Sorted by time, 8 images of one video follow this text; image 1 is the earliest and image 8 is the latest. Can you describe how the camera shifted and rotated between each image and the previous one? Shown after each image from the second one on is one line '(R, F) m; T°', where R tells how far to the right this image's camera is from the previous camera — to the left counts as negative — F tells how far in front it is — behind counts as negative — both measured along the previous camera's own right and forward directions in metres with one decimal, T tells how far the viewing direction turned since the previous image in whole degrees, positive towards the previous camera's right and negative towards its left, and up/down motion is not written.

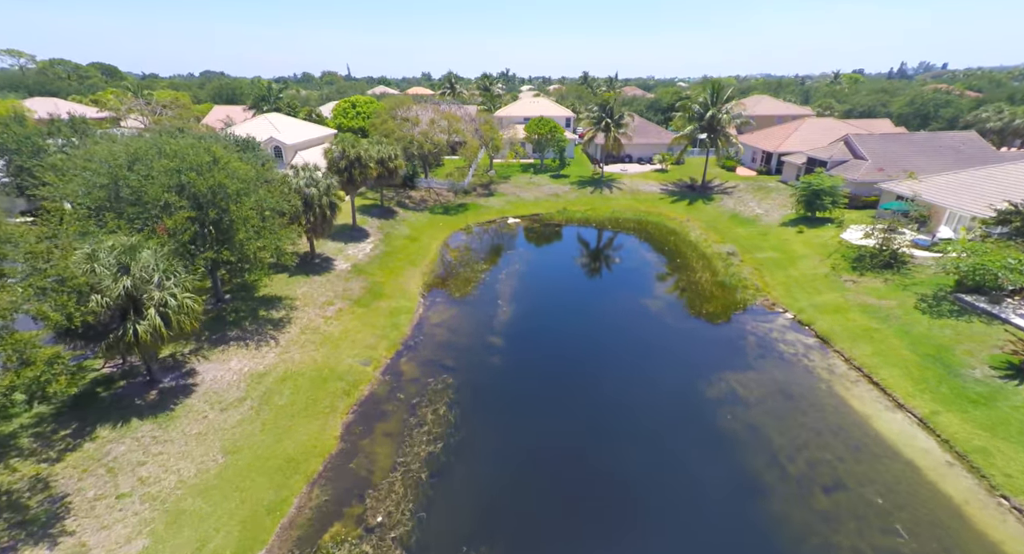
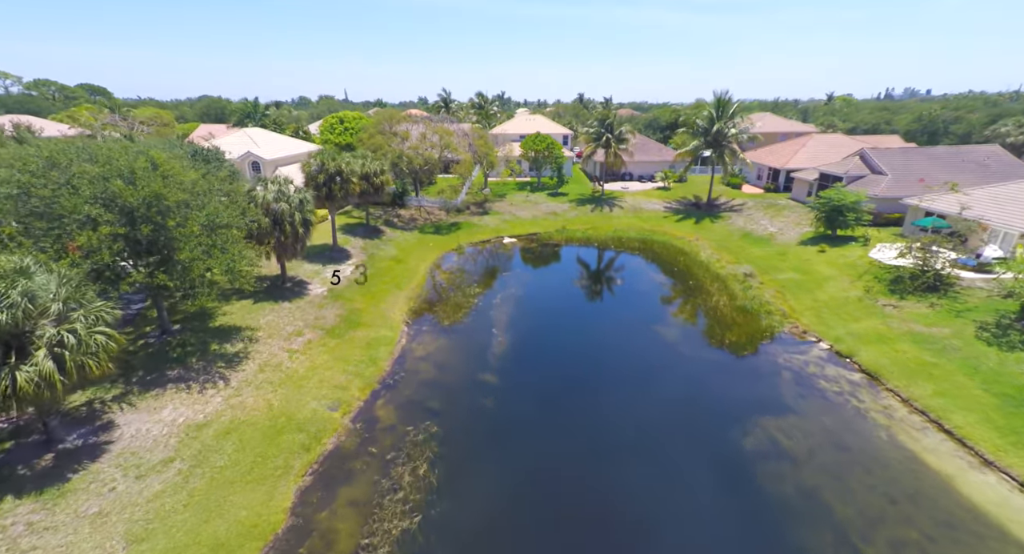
(0.0, +3.2) m; 0°
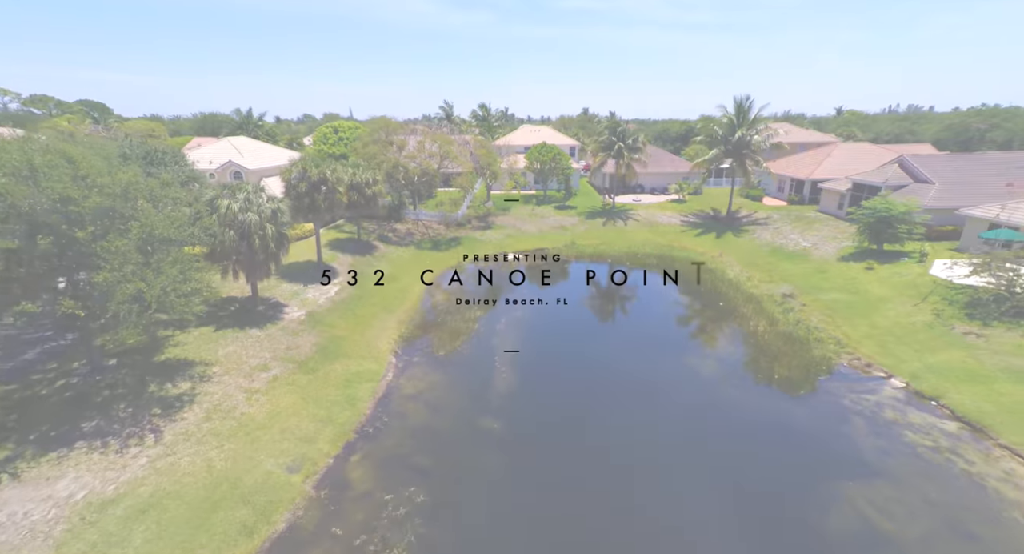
(-0.1, +3.7) m; -1°
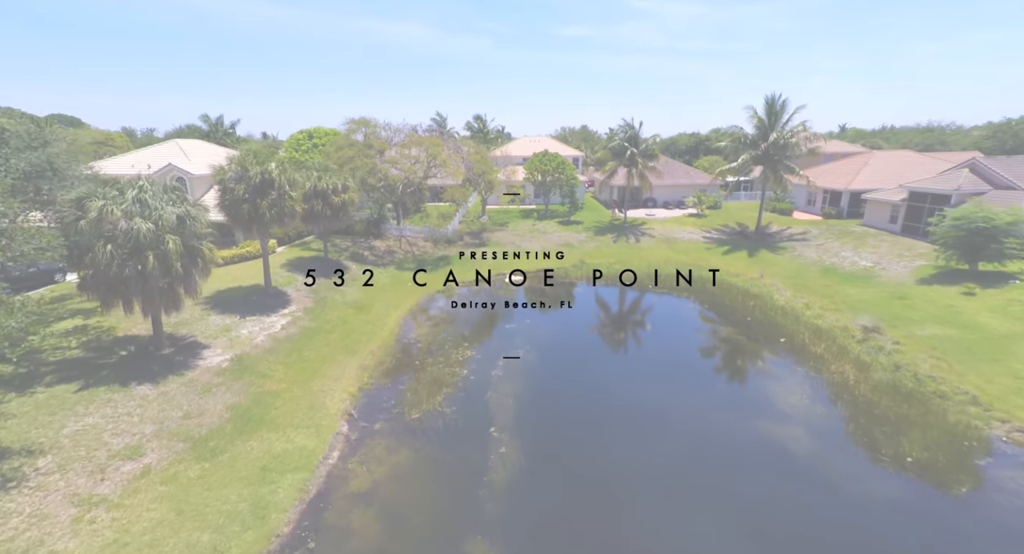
(-0.2, +6.5) m; 0°
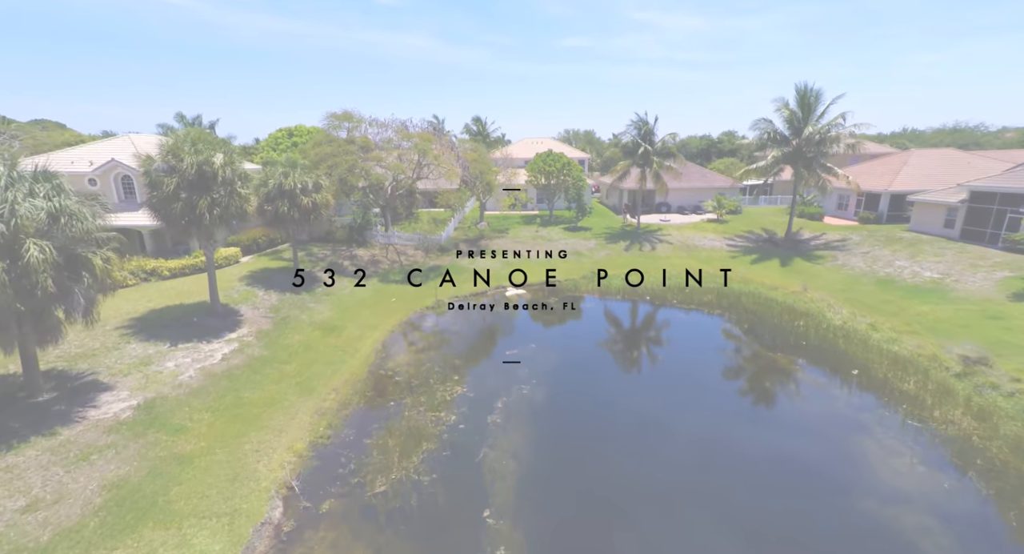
(0.0, +4.7) m; 0°
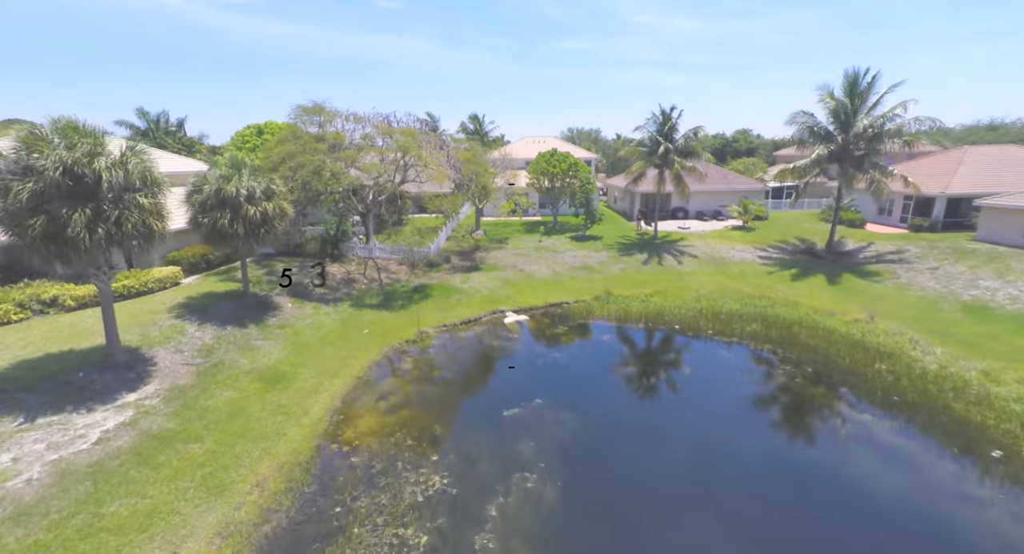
(0.0, +5.3) m; 0°
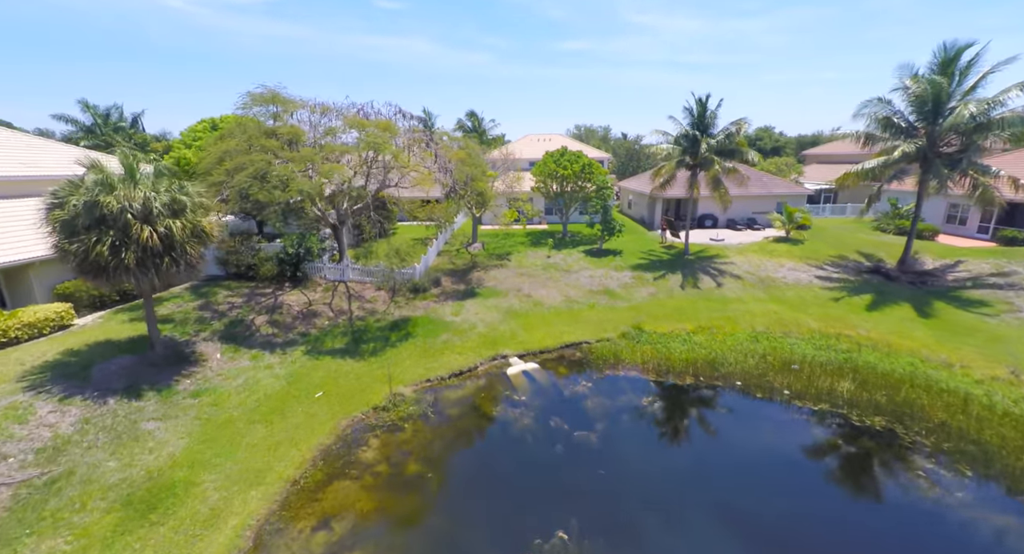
(-0.2, +6.3) m; 0°
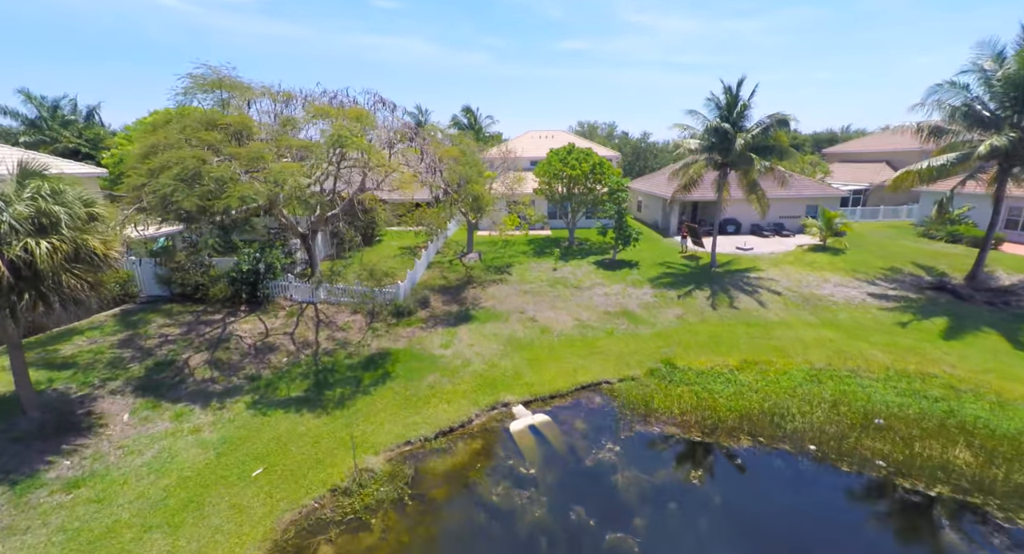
(-0.2, +4.5) m; 0°
